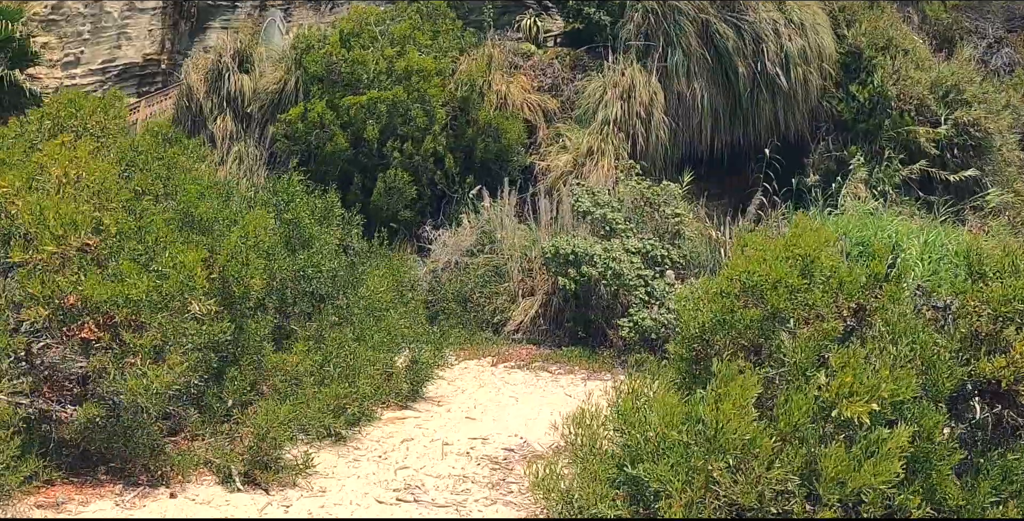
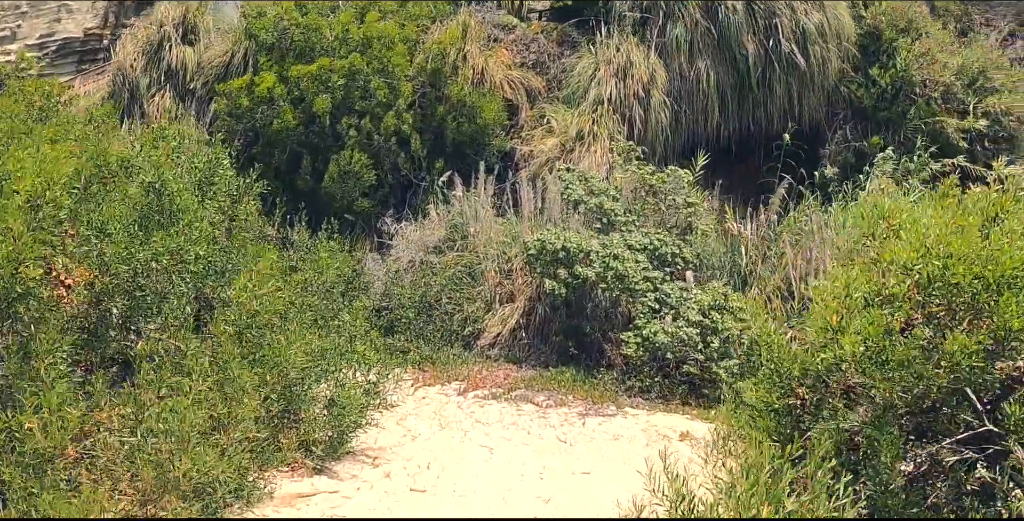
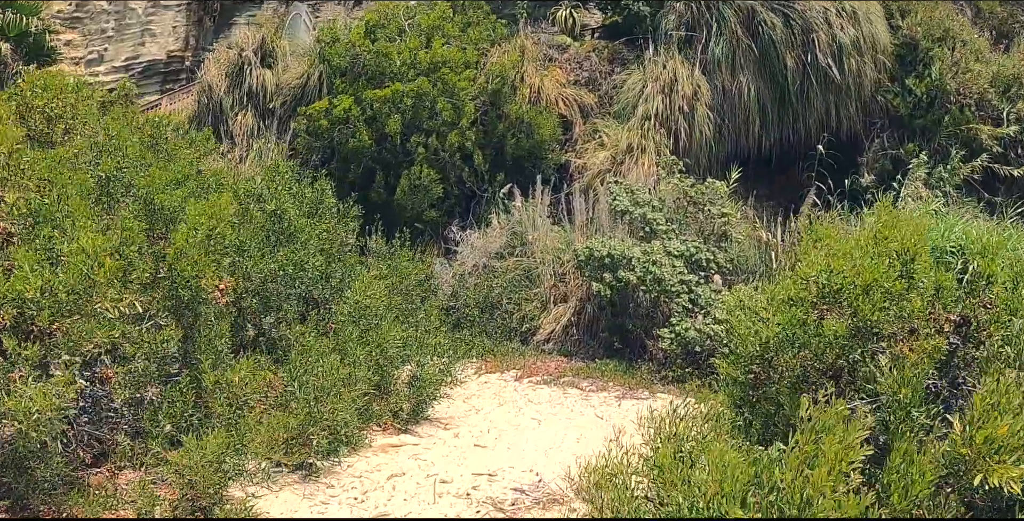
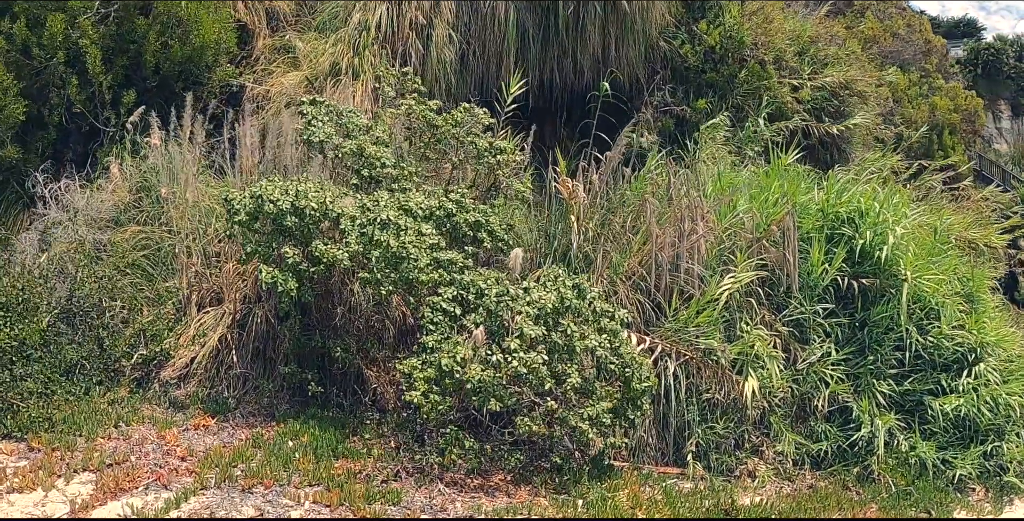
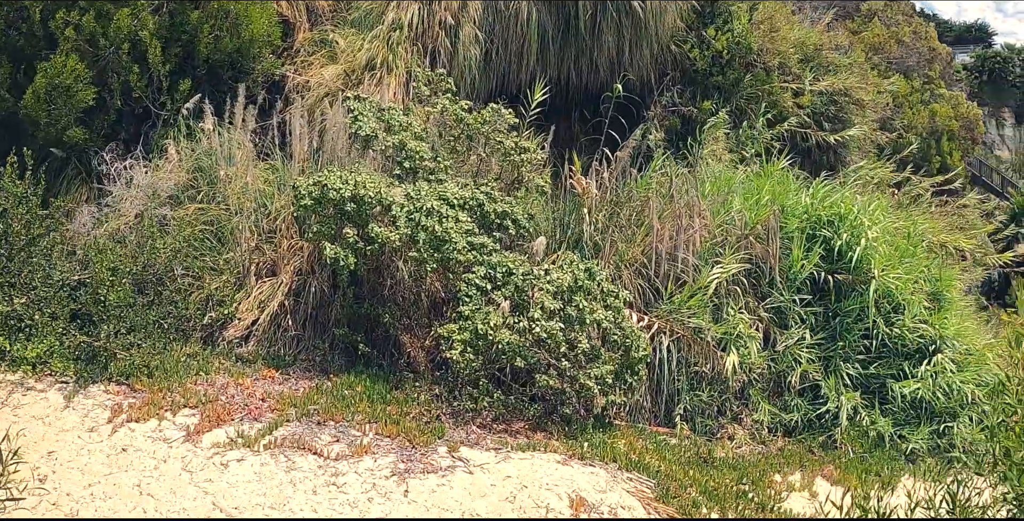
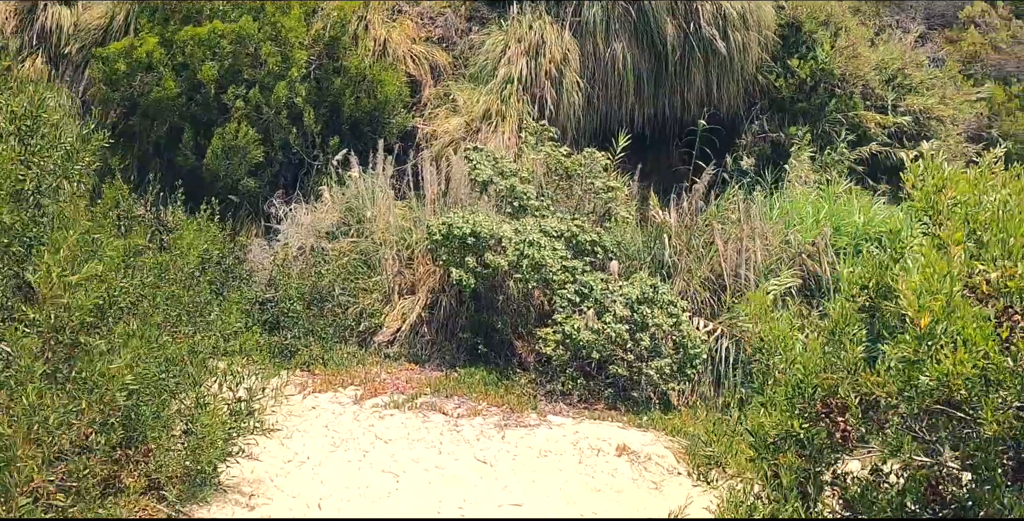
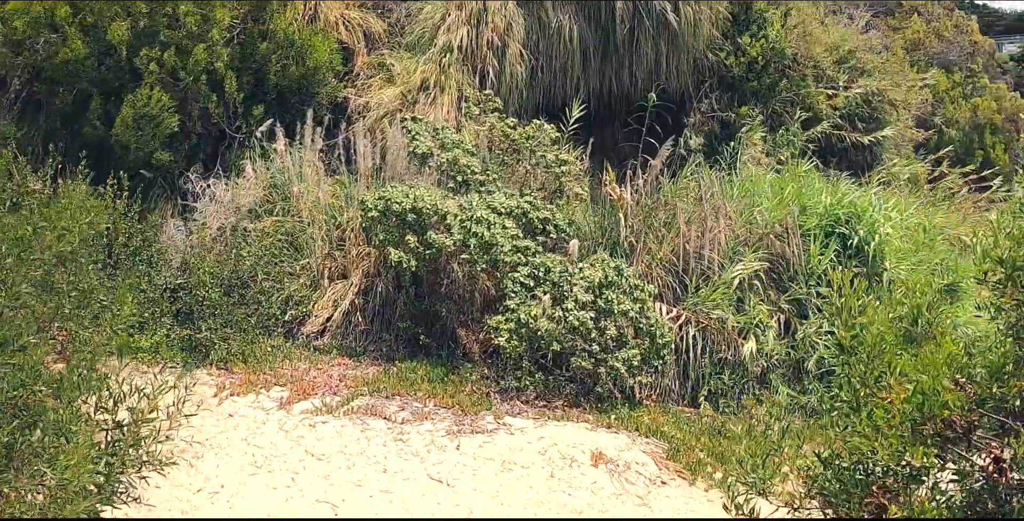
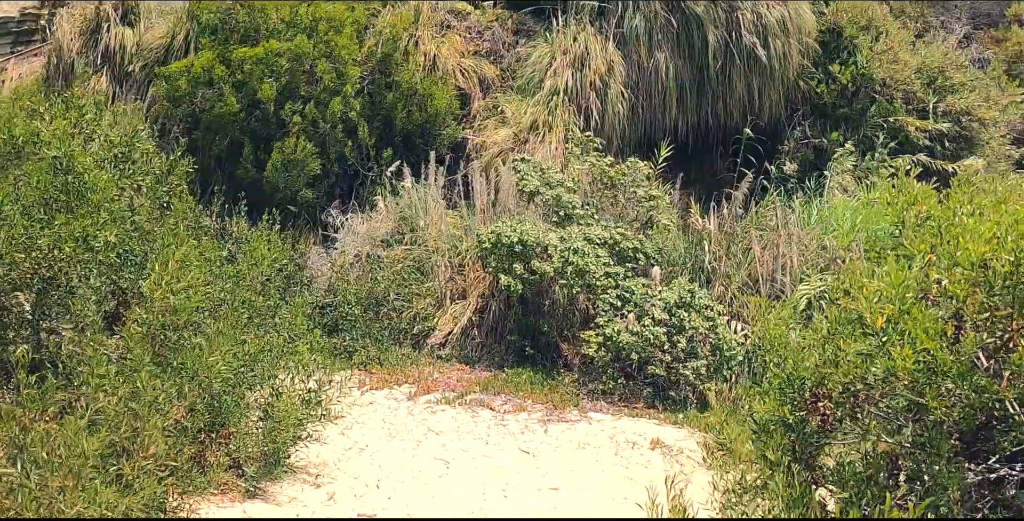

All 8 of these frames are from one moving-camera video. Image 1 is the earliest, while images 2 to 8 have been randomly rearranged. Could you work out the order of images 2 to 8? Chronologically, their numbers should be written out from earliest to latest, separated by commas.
3, 2, 8, 6, 7, 5, 4
